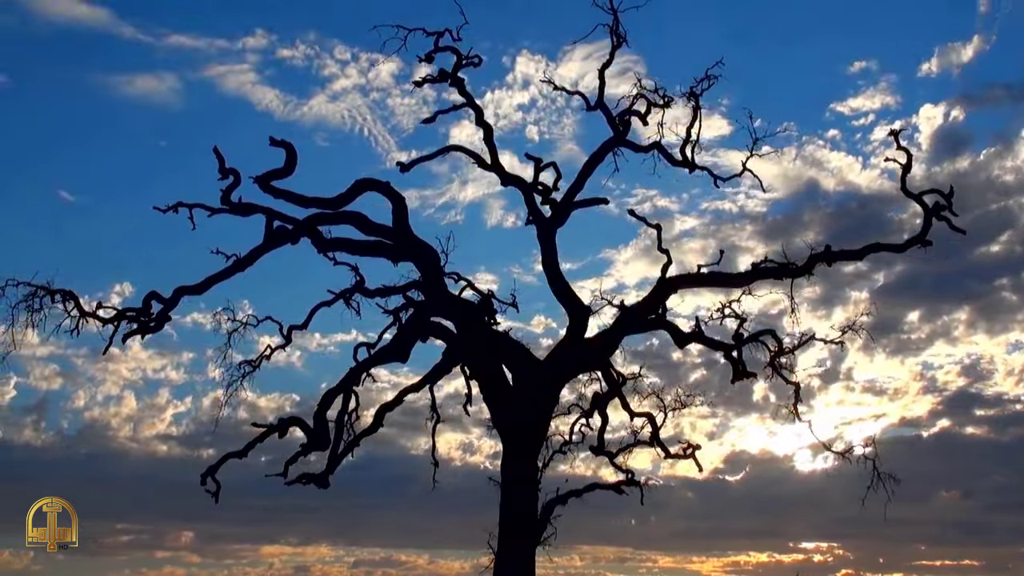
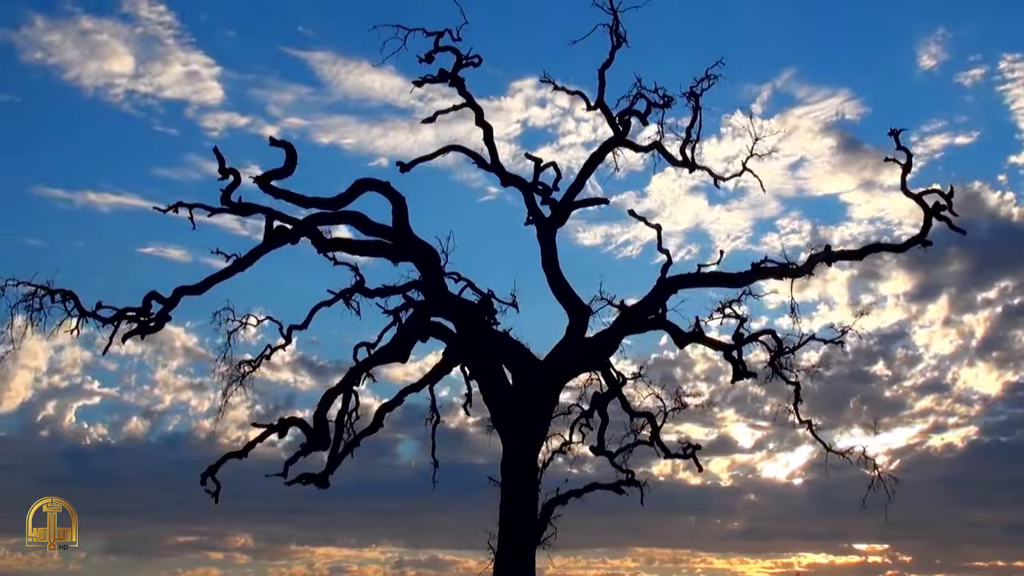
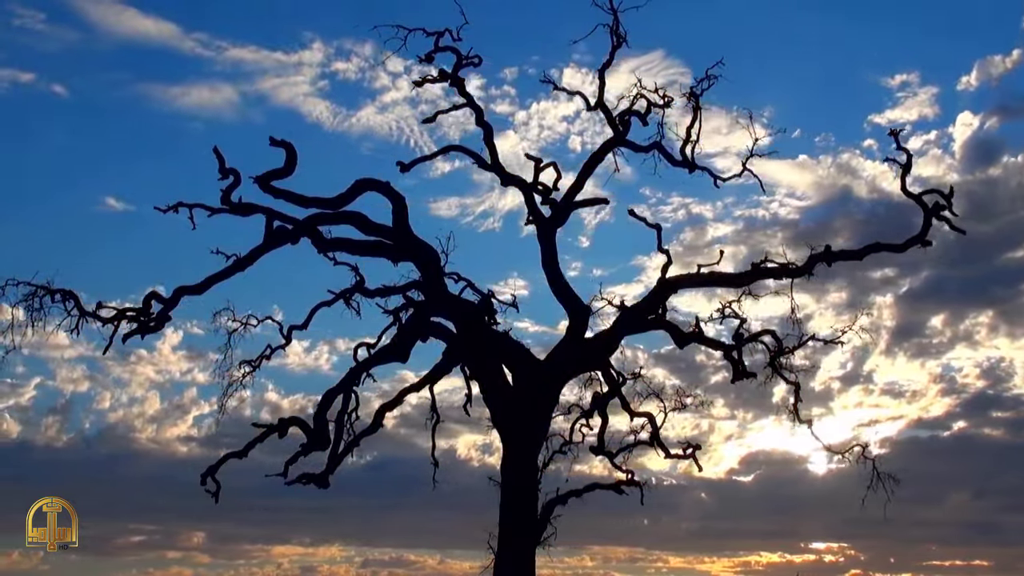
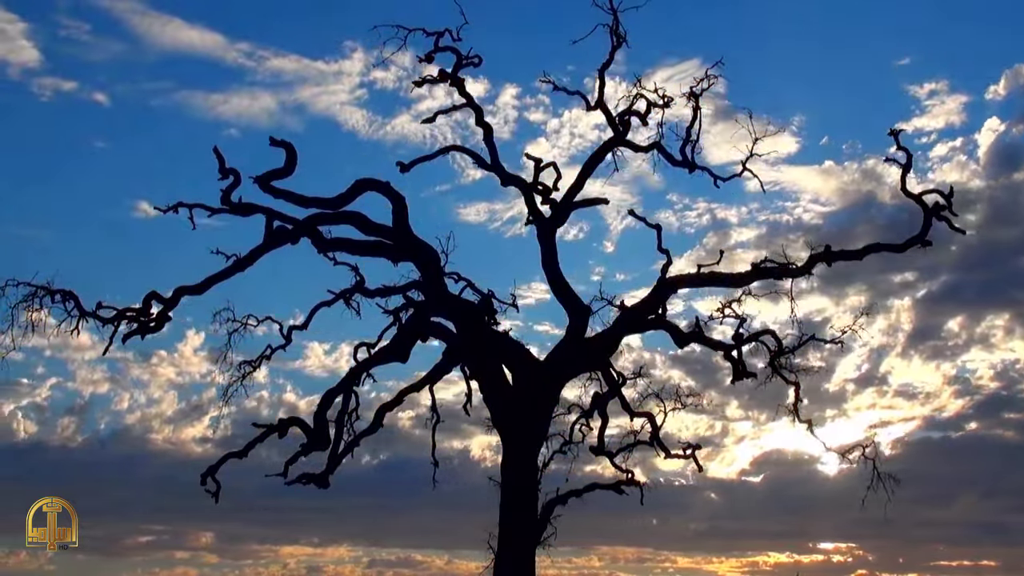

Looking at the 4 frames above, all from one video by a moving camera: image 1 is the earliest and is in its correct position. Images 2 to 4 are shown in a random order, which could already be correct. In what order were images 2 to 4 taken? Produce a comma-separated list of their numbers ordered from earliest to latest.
3, 4, 2
